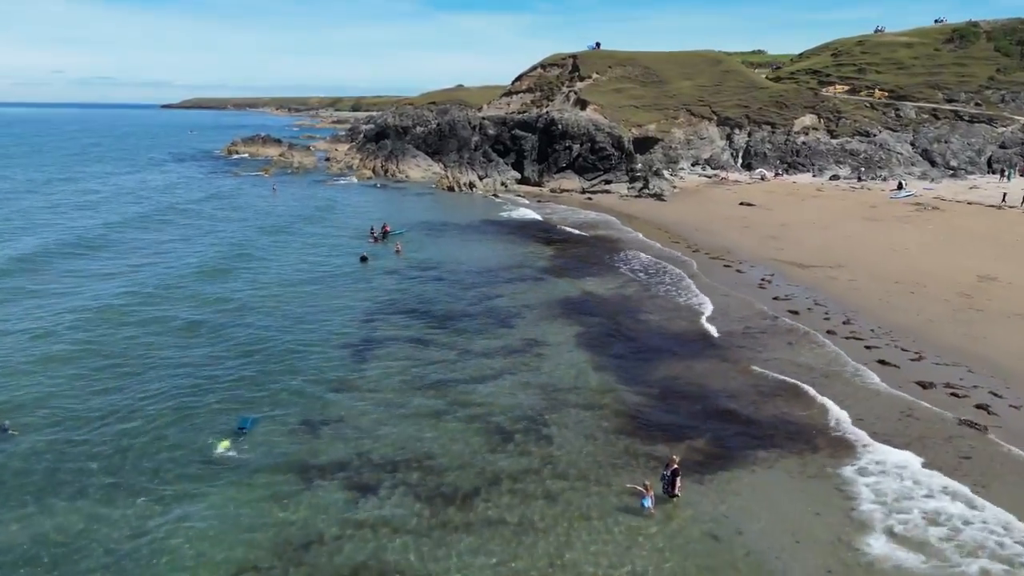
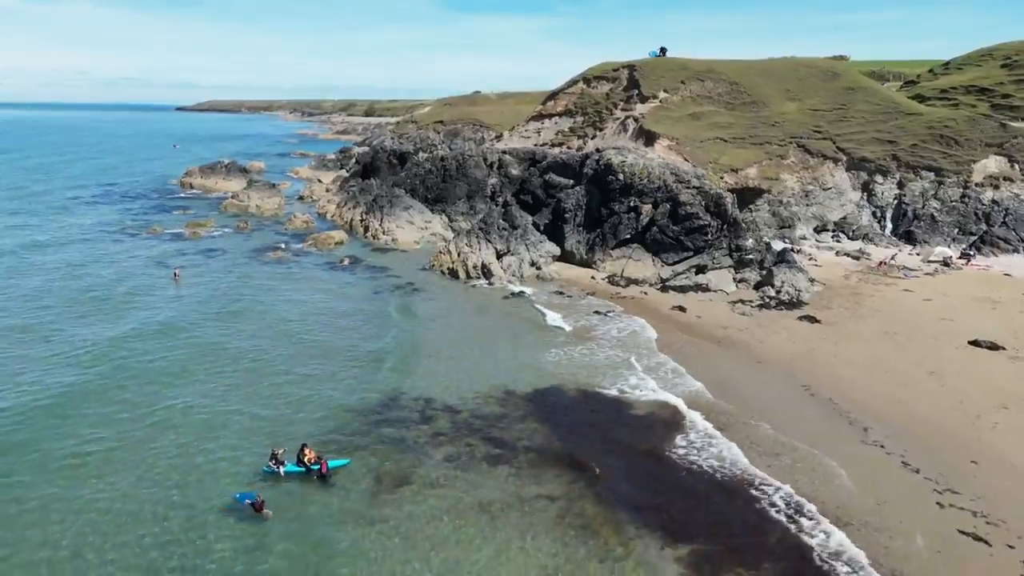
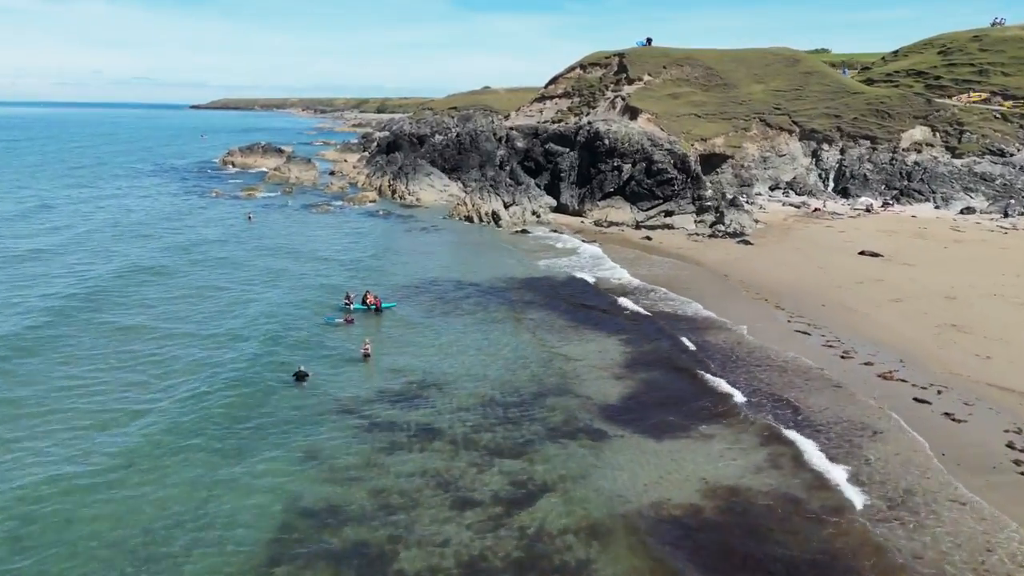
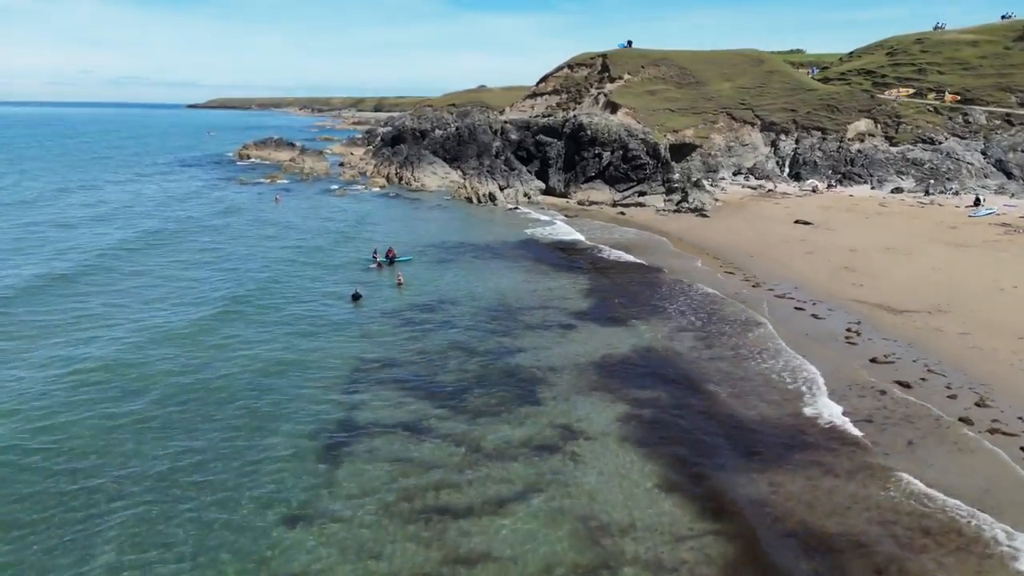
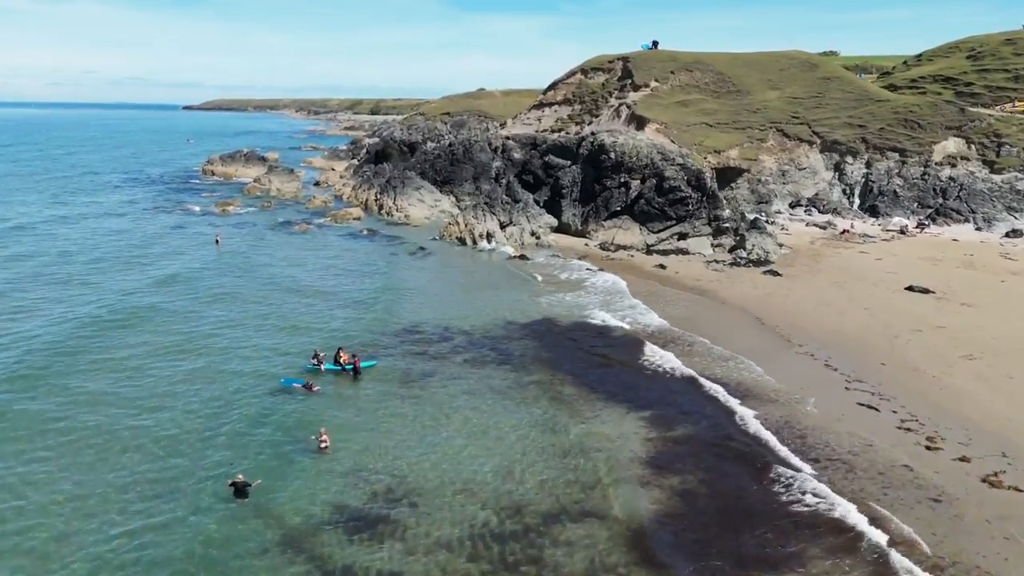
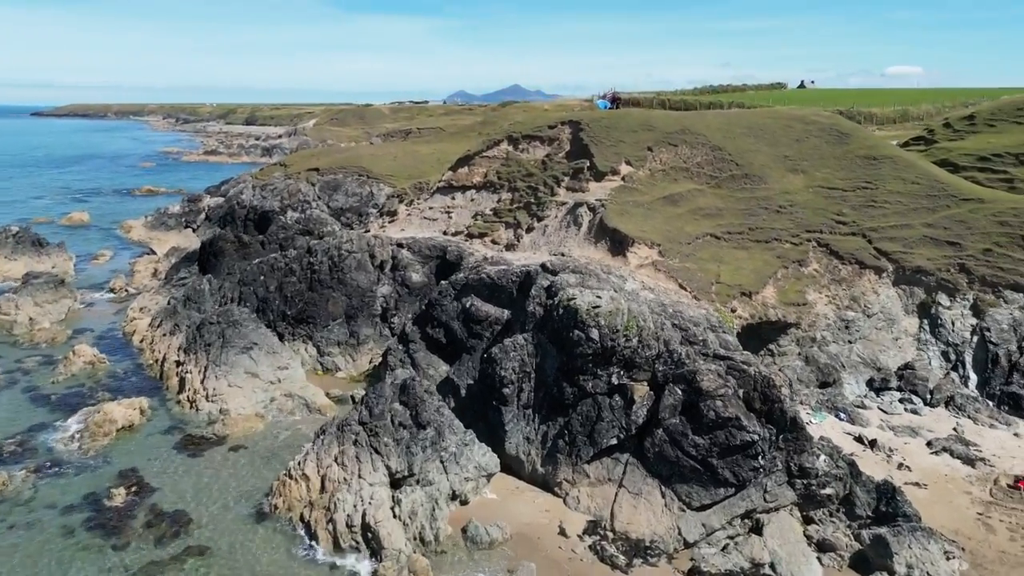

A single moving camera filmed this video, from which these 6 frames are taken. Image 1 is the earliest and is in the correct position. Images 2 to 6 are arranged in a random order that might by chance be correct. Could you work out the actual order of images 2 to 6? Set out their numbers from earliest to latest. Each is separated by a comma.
4, 3, 5, 2, 6
